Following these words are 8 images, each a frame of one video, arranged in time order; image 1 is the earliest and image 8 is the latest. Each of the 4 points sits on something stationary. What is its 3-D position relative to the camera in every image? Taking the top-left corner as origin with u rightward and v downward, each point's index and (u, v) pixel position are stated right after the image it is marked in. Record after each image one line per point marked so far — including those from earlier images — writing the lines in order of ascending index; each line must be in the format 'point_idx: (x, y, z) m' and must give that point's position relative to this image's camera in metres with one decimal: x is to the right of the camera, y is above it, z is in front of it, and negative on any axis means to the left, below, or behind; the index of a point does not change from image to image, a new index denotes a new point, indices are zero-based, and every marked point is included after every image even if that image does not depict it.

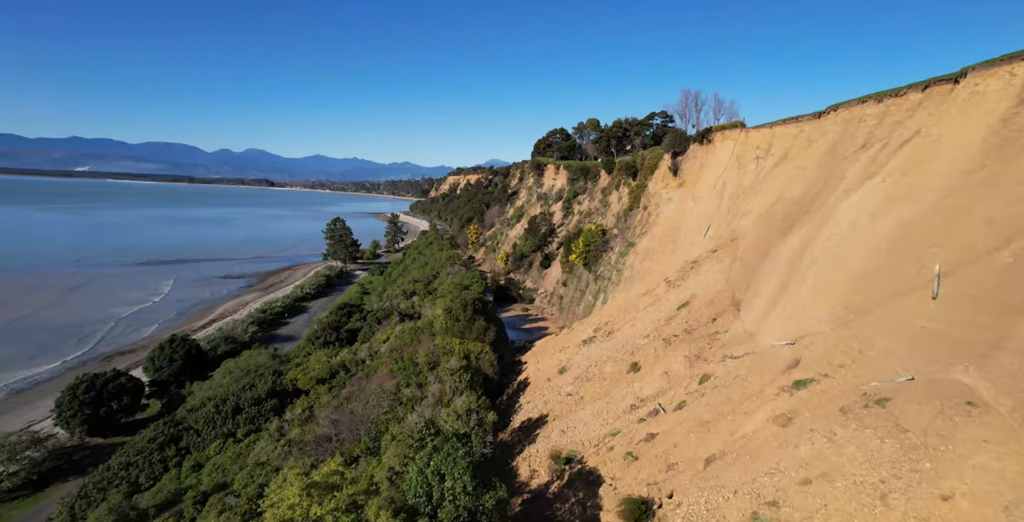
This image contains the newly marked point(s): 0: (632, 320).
0: (+4.5, -2.3, +19.2) m
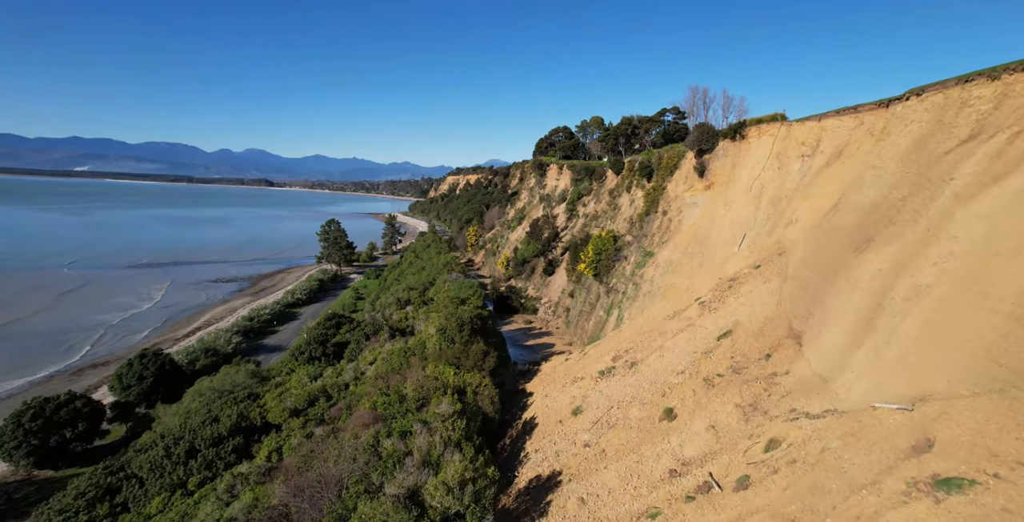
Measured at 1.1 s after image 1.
0: (+4.6, -2.8, +16.0) m
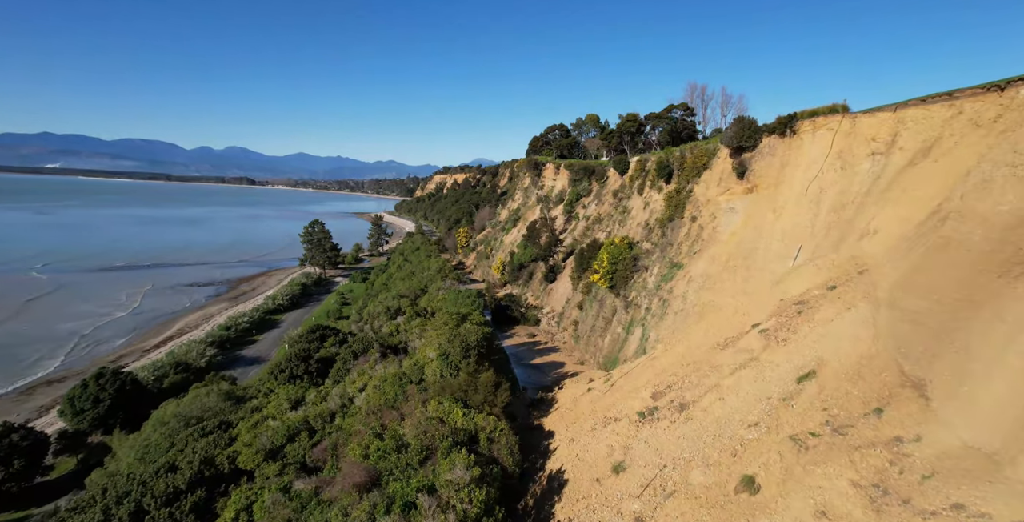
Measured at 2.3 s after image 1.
0: (+5.3, -3.4, +13.1) m
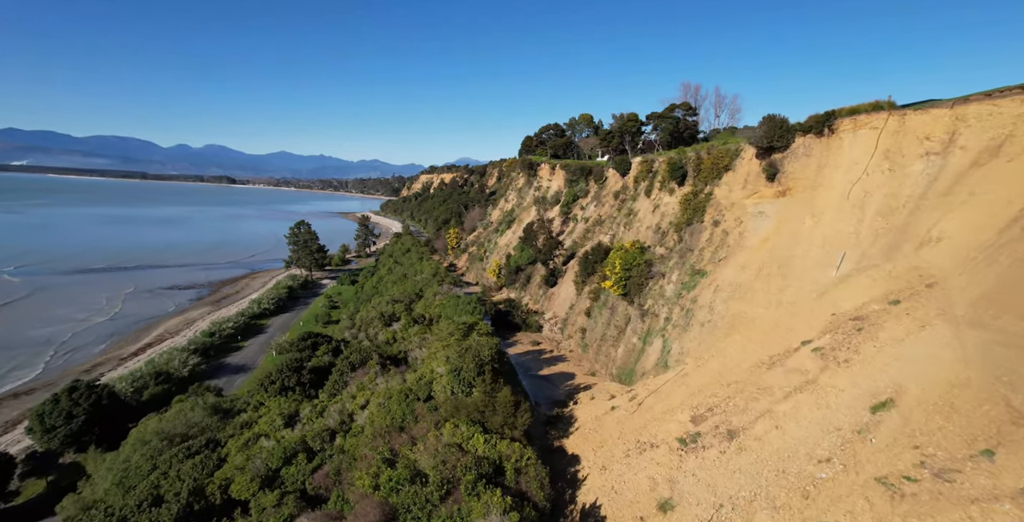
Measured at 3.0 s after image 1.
0: (+6.1, -3.7, +11.9) m
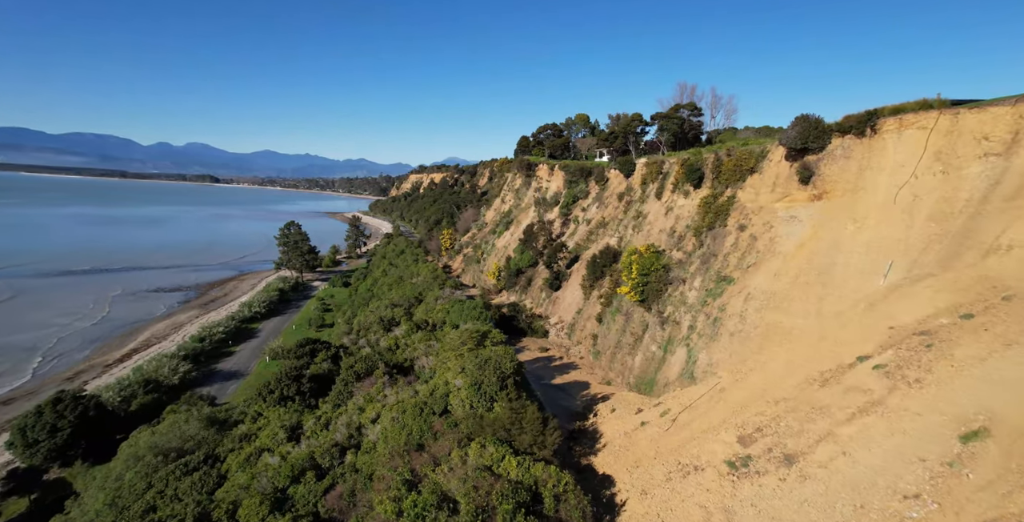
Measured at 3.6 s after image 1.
0: (+7.0, -3.9, +11.0) m
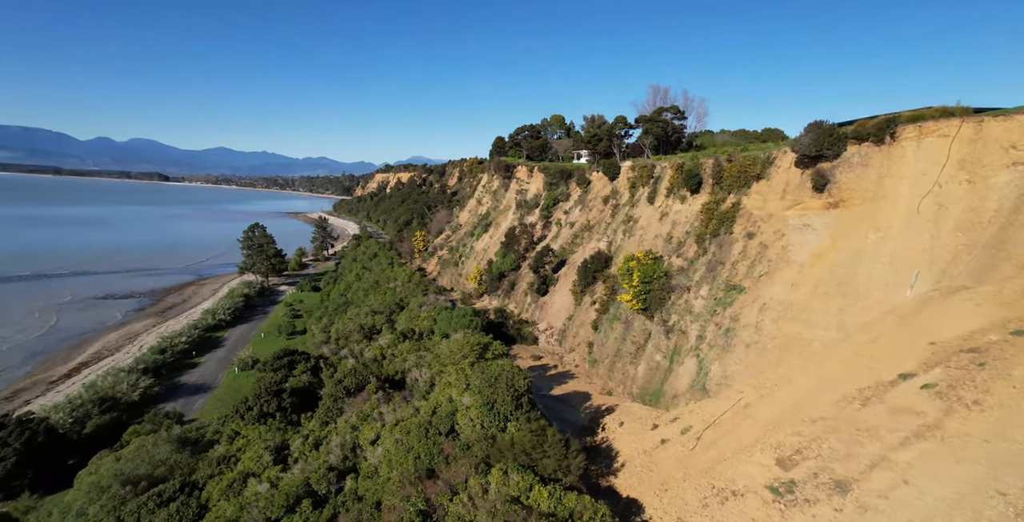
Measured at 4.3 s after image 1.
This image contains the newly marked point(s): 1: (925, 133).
0: (+7.9, -4.2, +10.6) m
1: (+12.4, +3.8, +15.5) m
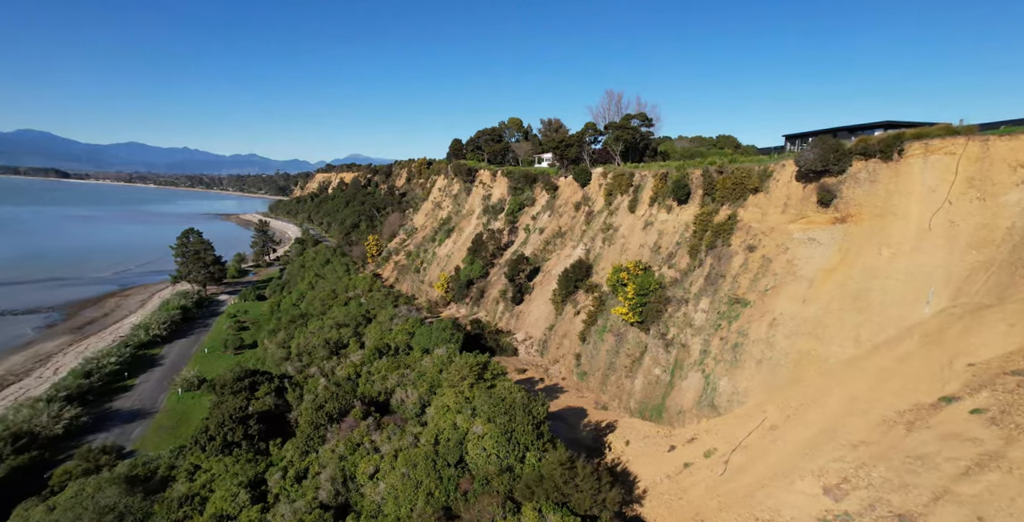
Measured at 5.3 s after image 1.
0: (+9.0, -4.8, +10.6) m
1: (+12.9, +3.3, +15.9) m
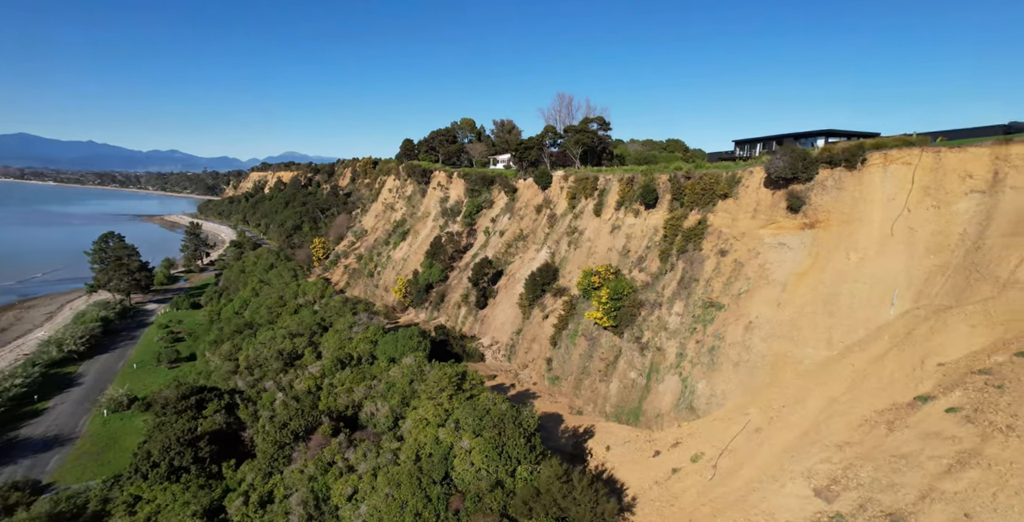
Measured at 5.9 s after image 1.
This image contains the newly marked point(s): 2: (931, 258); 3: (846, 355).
0: (+9.2, -4.9, +11.1) m
1: (+12.4, +3.2, +16.9) m
2: (+12.5, 0.0, +15.2) m
3: (+10.1, -2.8, +15.5) m
